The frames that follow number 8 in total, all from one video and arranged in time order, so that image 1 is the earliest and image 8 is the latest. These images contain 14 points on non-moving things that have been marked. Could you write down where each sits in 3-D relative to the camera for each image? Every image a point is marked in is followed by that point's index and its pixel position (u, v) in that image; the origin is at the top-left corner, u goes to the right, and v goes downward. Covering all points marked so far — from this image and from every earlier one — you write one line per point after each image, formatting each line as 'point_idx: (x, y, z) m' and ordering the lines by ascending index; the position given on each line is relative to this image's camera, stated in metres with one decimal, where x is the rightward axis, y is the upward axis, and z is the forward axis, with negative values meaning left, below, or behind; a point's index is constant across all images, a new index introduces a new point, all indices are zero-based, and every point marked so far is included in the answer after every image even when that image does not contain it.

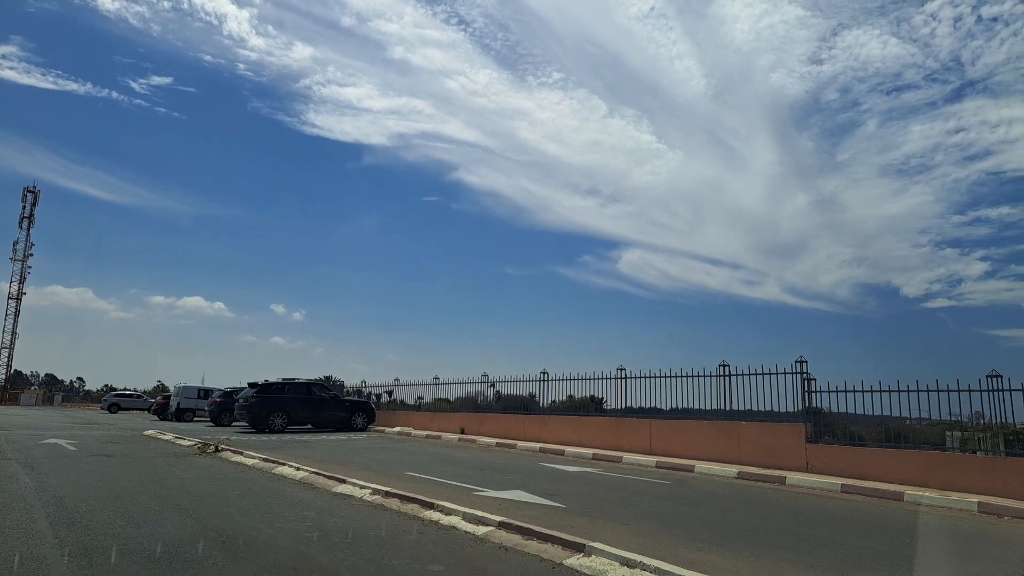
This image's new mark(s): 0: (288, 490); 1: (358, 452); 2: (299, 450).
0: (-3.2, -2.9, +10.0) m
1: (-3.9, -4.2, +18.0) m
2: (-5.4, -4.1, +17.9) m
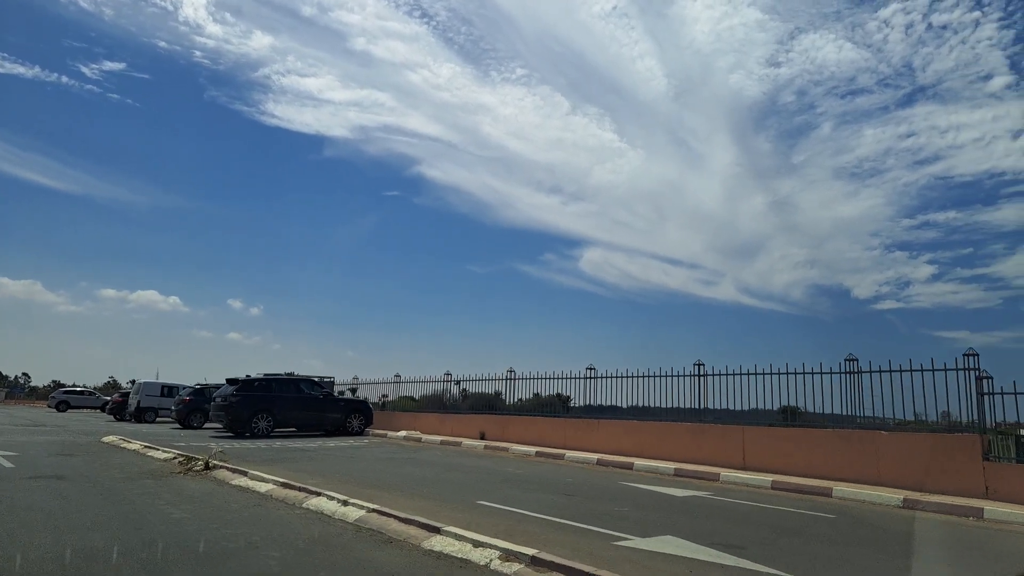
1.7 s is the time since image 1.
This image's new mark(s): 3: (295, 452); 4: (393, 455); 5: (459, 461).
0: (-1.6, -2.4, +6.6) m
1: (-2.7, -3.7, +14.6) m
2: (-4.2, -3.6, +14.3) m
3: (-5.1, -3.9, +16.6) m
4: (-2.7, -4.0, +16.7) m
5: (-1.1, -3.9, +15.9) m
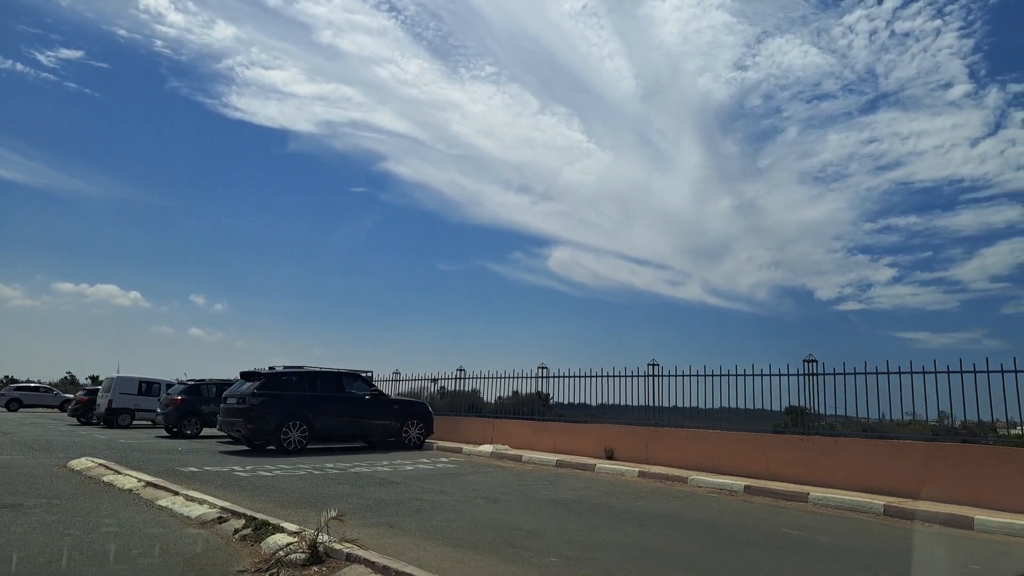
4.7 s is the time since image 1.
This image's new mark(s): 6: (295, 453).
0: (+2.1, -1.6, +0.8) m
1: (+0.6, -2.8, +8.7) m
2: (-0.9, -2.7, +8.4) m
3: (-1.9, -3.0, +10.6) m
4: (+0.5, -3.2, +10.8) m
5: (+2.1, -3.1, +10.1) m
6: (-5.1, -3.9, +16.7) m
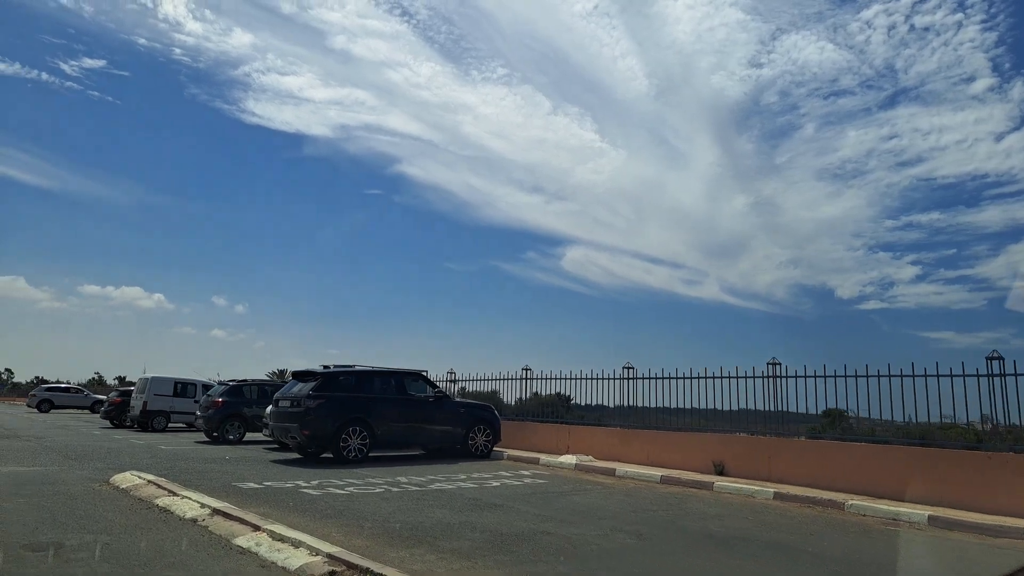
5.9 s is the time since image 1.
0: (+3.5, -1.4, -1.1) m
1: (+2.2, -2.6, +6.8) m
2: (+0.7, -2.5, +6.5) m
3: (-0.3, -2.8, +8.8) m
4: (+2.1, -2.9, +8.9) m
5: (+3.7, -2.9, +8.2) m
6: (-3.3, -3.7, +15.0) m
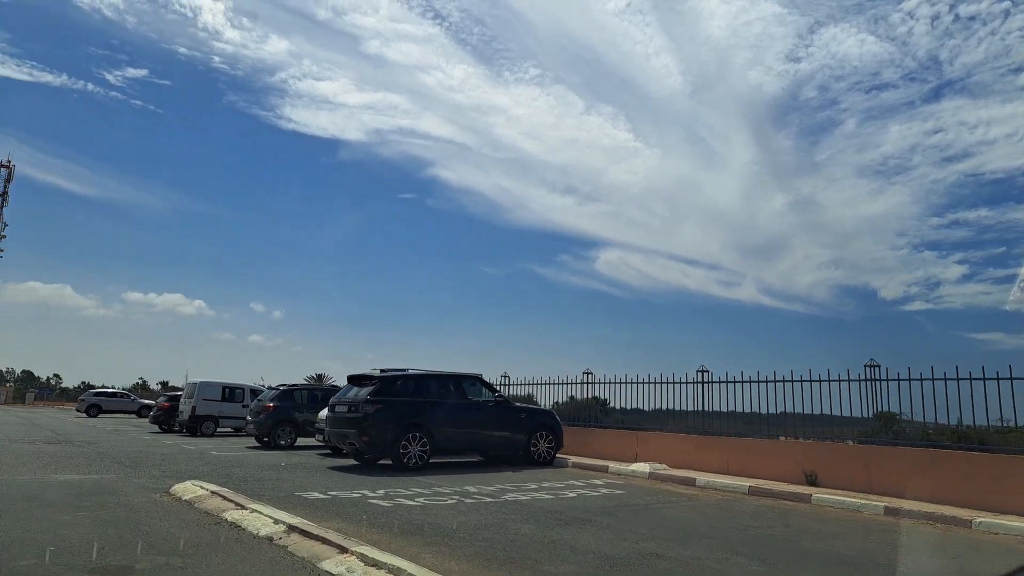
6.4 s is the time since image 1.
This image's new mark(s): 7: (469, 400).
0: (+4.0, -1.2, -2.1) m
1: (+3.1, -2.5, +5.9) m
2: (+1.6, -2.4, +5.7) m
3: (+0.8, -2.8, +8.0) m
4: (+3.2, -2.9, +8.0) m
5: (+4.7, -2.8, +7.2) m
6: (-2.0, -3.7, +14.3) m
7: (-0.9, -2.4, +15.2) m
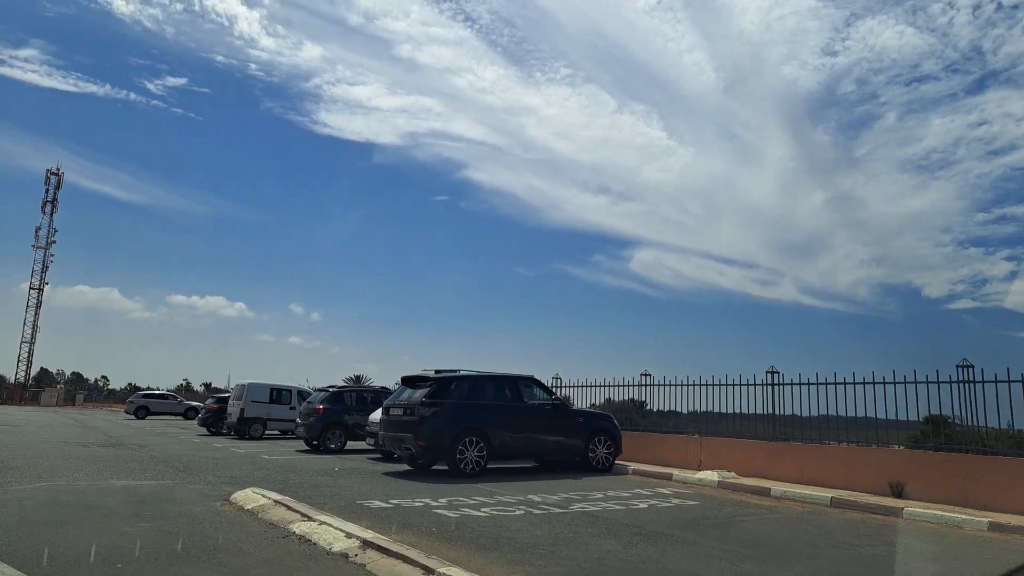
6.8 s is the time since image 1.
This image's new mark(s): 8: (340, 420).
0: (+4.4, -1.2, -2.8) m
1: (+3.9, -2.5, +5.2) m
2: (+2.4, -2.4, +5.1) m
3: (+1.6, -2.7, +7.5) m
4: (+4.0, -2.8, +7.3) m
5: (+5.5, -2.8, +6.4) m
6: (-0.8, -3.7, +13.9) m
7: (+0.3, -2.4, +14.7) m
8: (-4.6, -3.5, +18.8) m
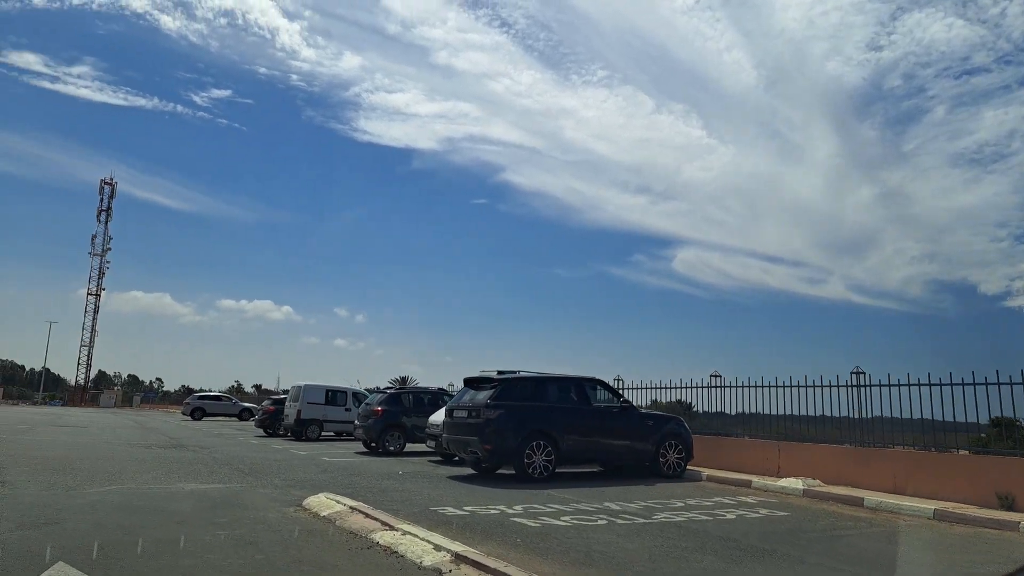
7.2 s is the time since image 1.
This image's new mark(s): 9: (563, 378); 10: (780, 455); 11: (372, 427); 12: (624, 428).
0: (+4.7, -1.1, -3.4) m
1: (+4.7, -2.4, +4.6) m
2: (+3.2, -2.4, +4.6) m
3: (+2.6, -2.7, +7.0) m
4: (+5.0, -2.8, +6.7) m
5: (+6.4, -2.7, +5.8) m
6: (+0.5, -3.7, +13.5) m
7: (+1.6, -2.4, +14.3) m
8: (-3.0, -3.6, +18.7) m
9: (+1.0, -1.9, +14.4) m
10: (+5.3, -3.3, +14.0) m
11: (-3.7, -3.7, +18.6) m
12: (+2.3, -2.9, +14.4) m
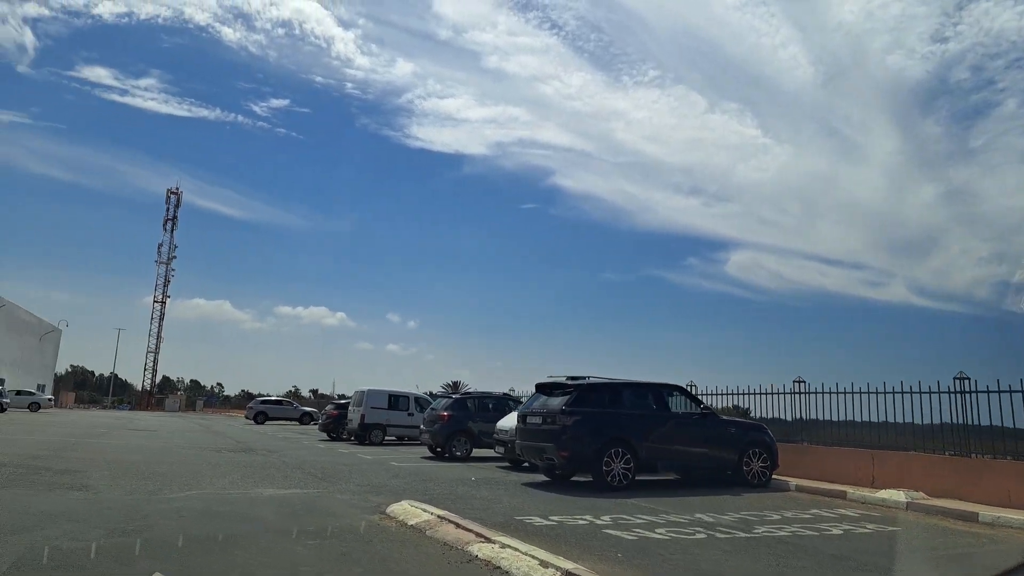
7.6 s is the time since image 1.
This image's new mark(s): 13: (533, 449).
0: (+4.3, -1.7, -1.4) m
1: (+4.9, -3.1, +6.6) m
2: (+3.3, -3.0, +6.7) m
3: (+2.9, -3.4, +9.1) m
4: (+5.3, -3.5, +8.7) m
5: (+6.7, -3.4, +7.6) m
6: (+1.4, -4.5, +15.8) m
7: (+2.5, -3.2, +16.5) m
8: (-1.8, -4.4, +21.2) m
9: (+1.9, -2.7, +16.7) m
10: (+6.1, -4.0, +15.9) m
11: (-2.5, -4.5, +21.1) m
12: (+3.1, -3.6, +16.5) m
13: (-0.2, -3.8, +16.1) m
